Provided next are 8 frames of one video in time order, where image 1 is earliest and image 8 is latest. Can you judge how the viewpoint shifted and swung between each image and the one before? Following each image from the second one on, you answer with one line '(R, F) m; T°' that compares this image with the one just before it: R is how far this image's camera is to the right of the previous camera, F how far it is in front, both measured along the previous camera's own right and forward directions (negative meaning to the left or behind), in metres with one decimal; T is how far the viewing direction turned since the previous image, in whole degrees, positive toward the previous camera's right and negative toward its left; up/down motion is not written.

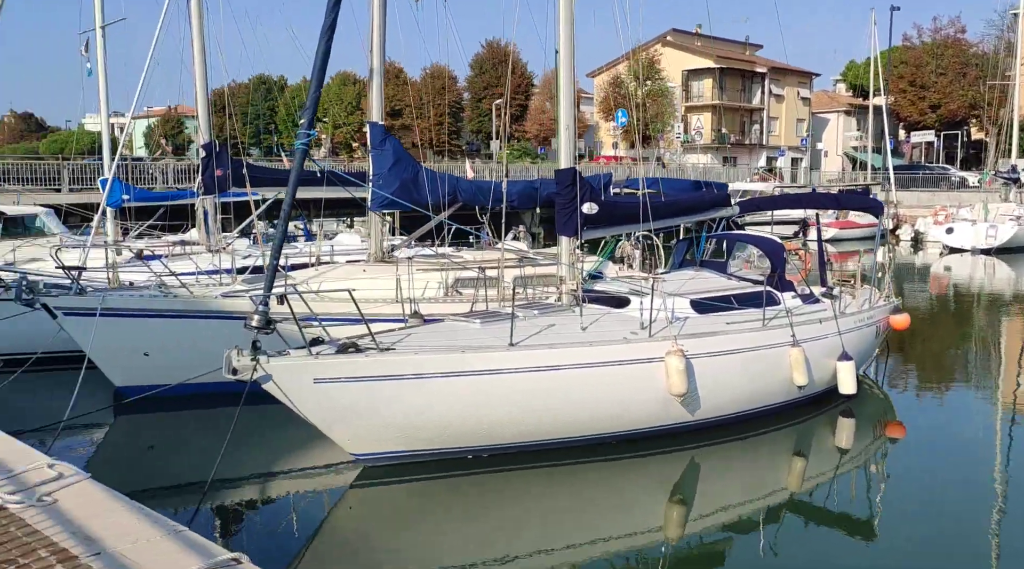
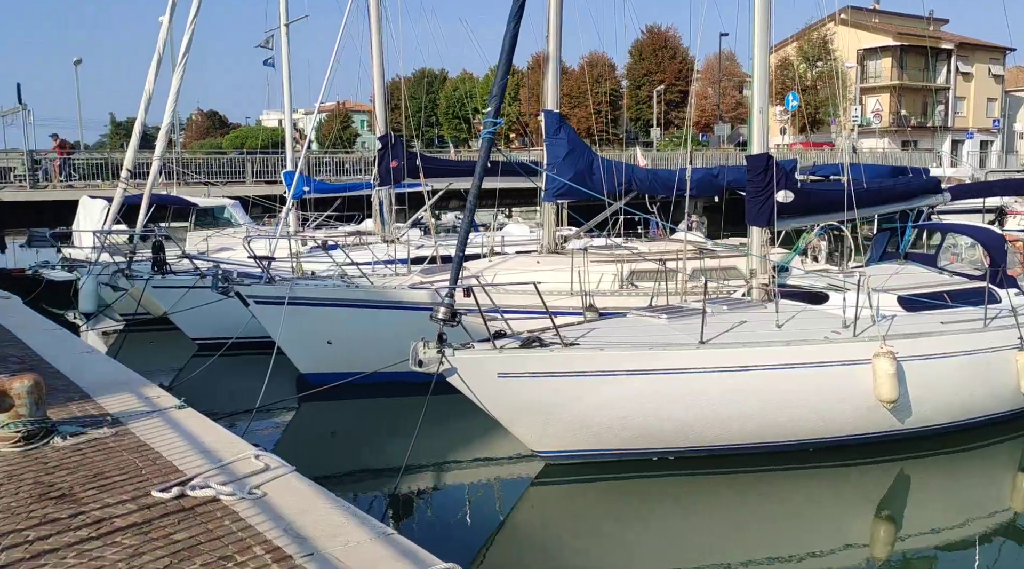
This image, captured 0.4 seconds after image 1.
(-0.2, +0.2) m; -10°
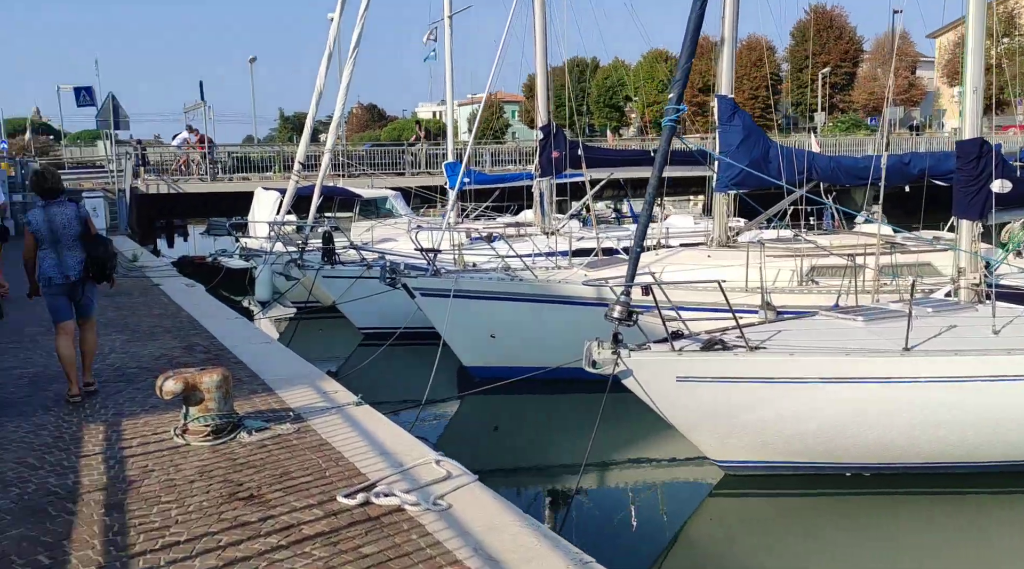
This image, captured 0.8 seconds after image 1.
(-0.2, +0.3) m; -9°
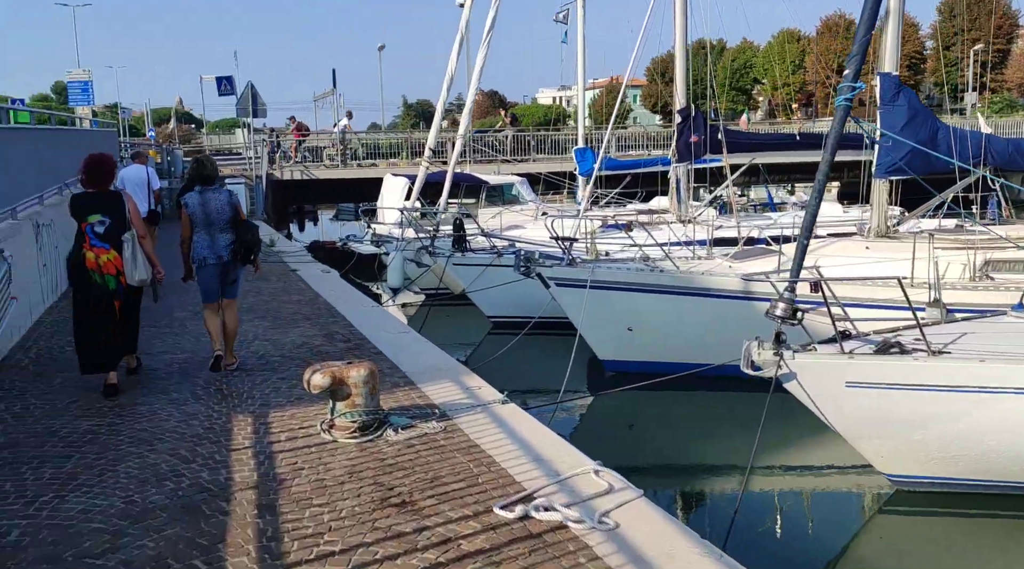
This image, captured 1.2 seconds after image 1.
(-0.2, +0.3) m; -7°
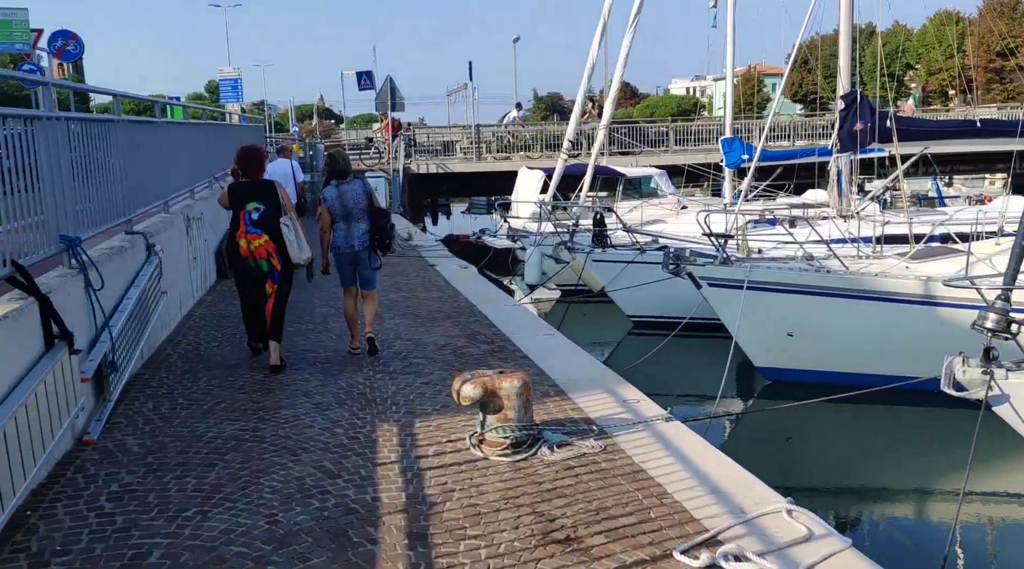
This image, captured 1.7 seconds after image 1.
(-0.2, +0.5) m; -8°
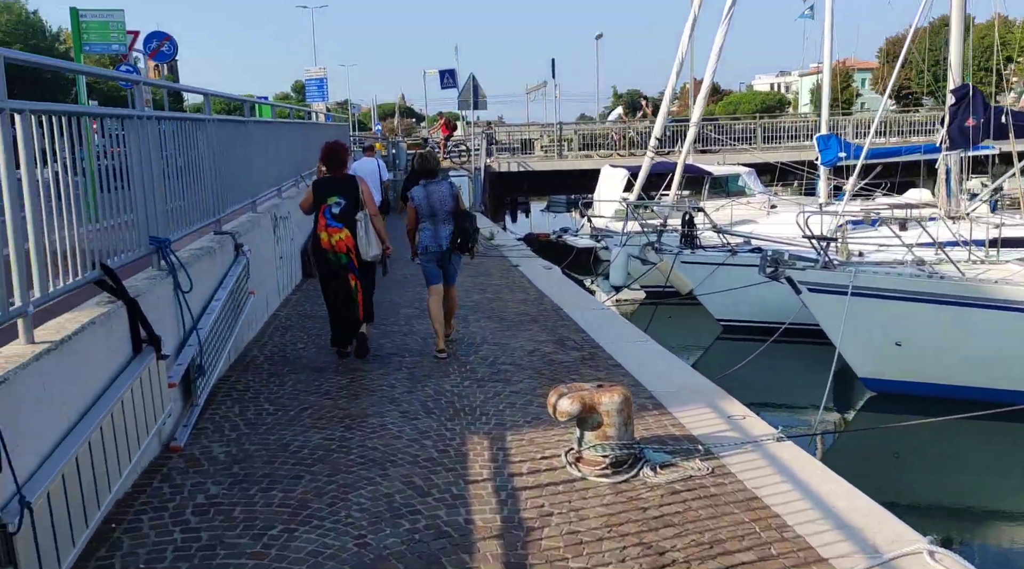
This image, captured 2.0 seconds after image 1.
(-0.1, +0.3) m; -5°
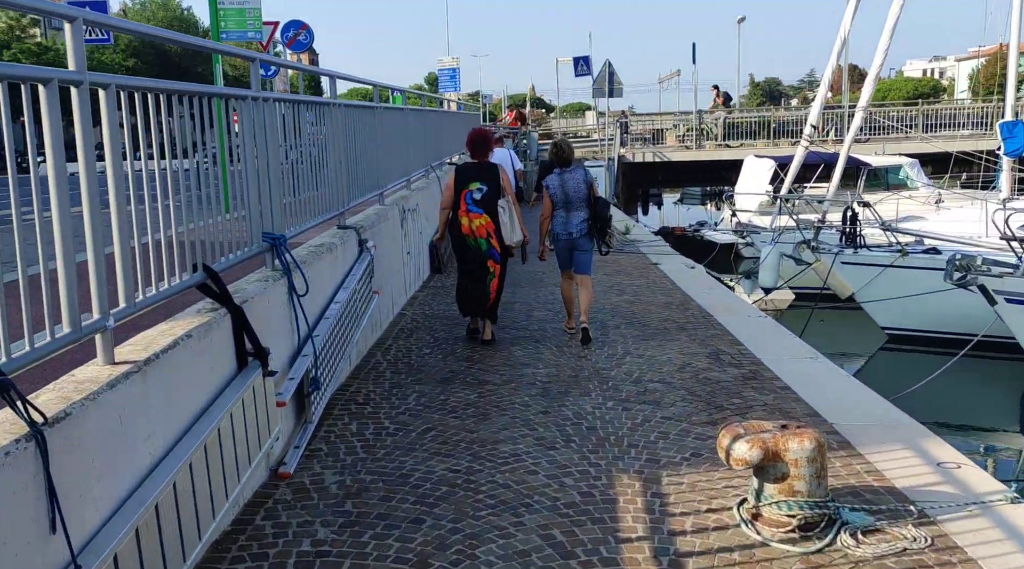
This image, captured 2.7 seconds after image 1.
(-0.2, +0.8) m; -8°
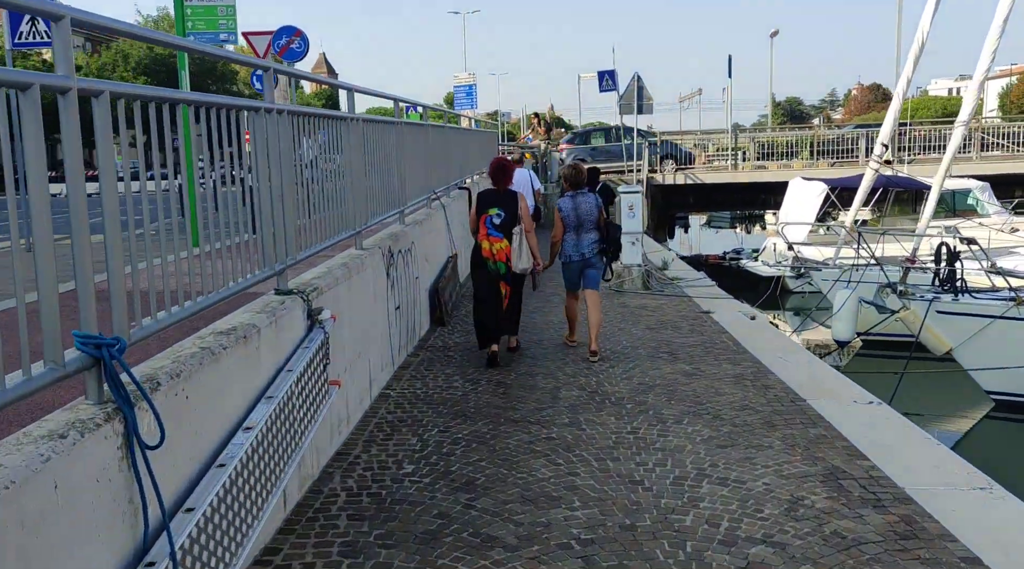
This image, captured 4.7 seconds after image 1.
(0.0, +2.3) m; -1°
